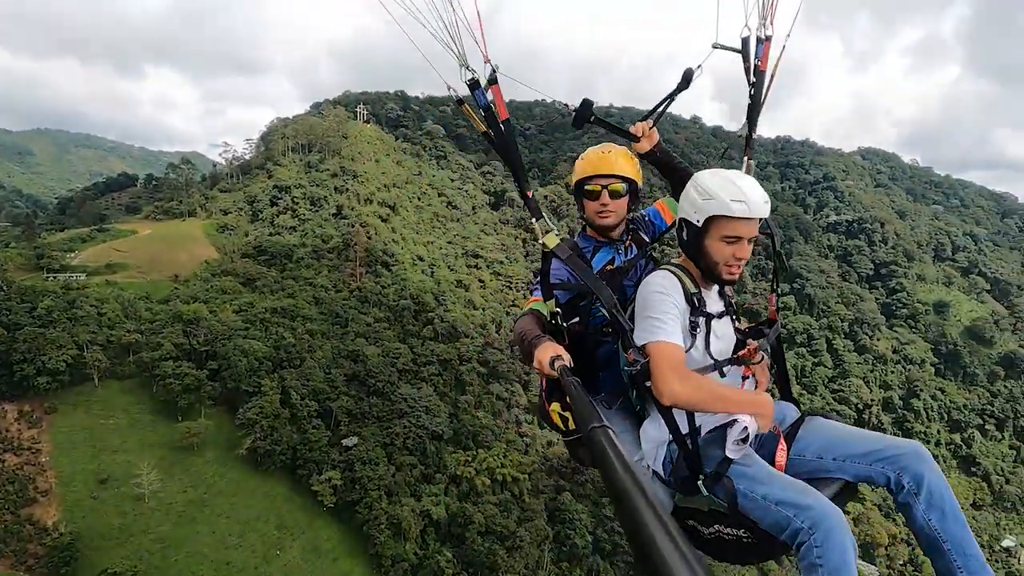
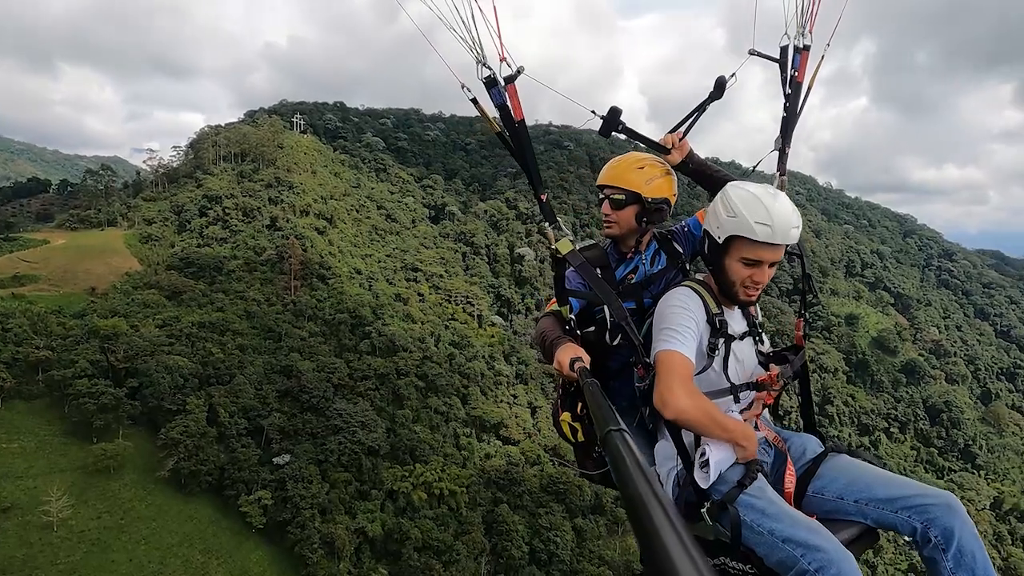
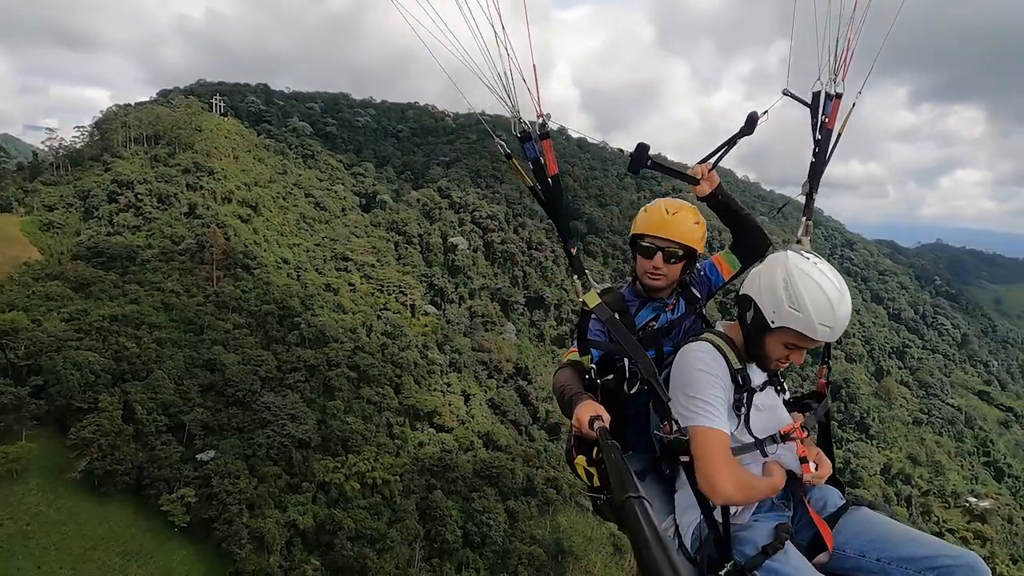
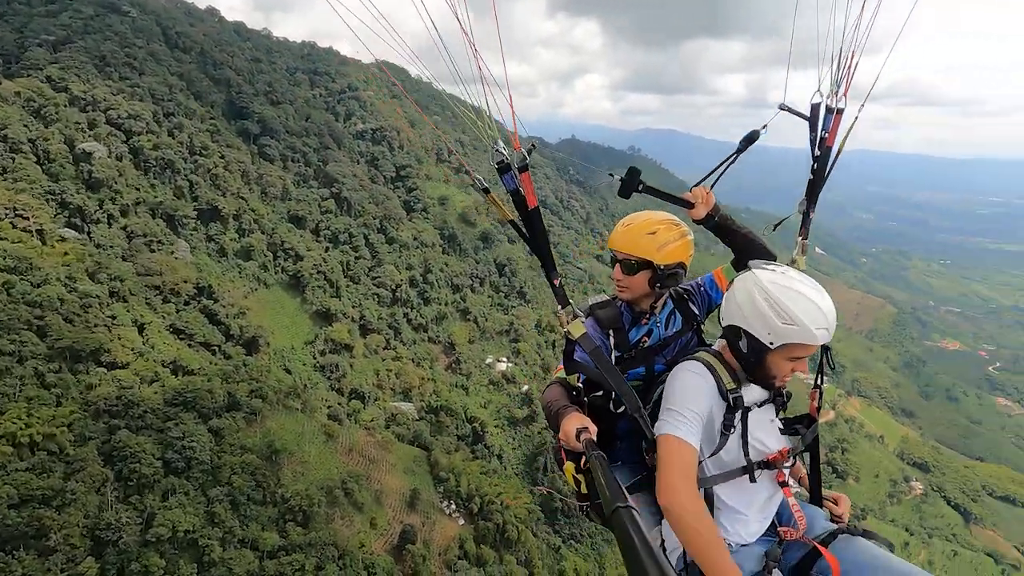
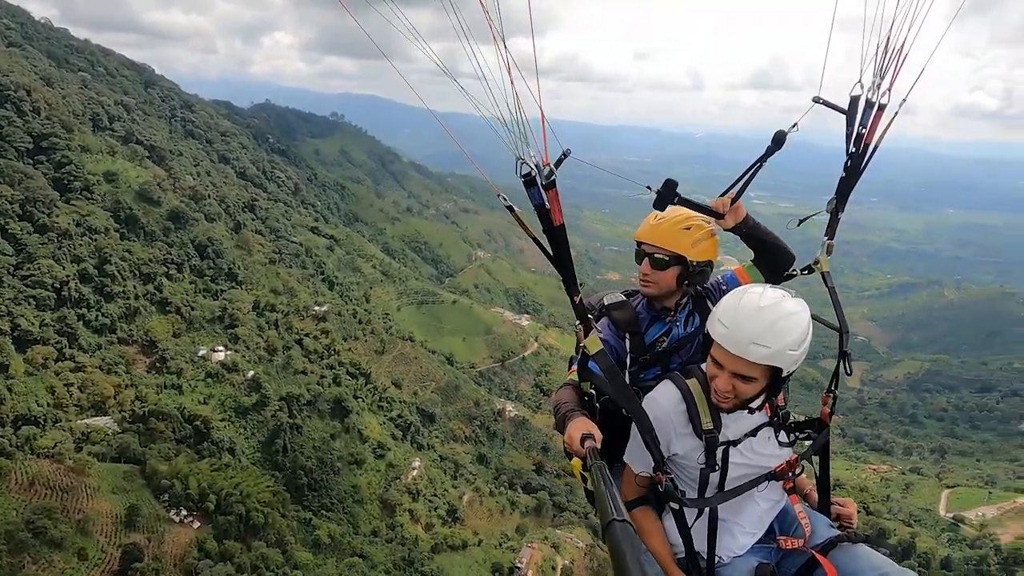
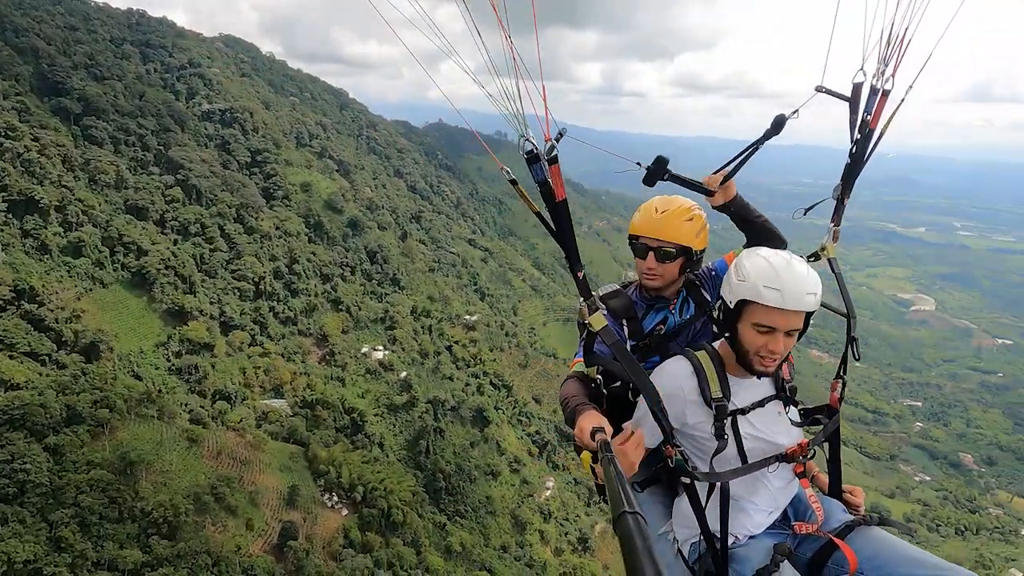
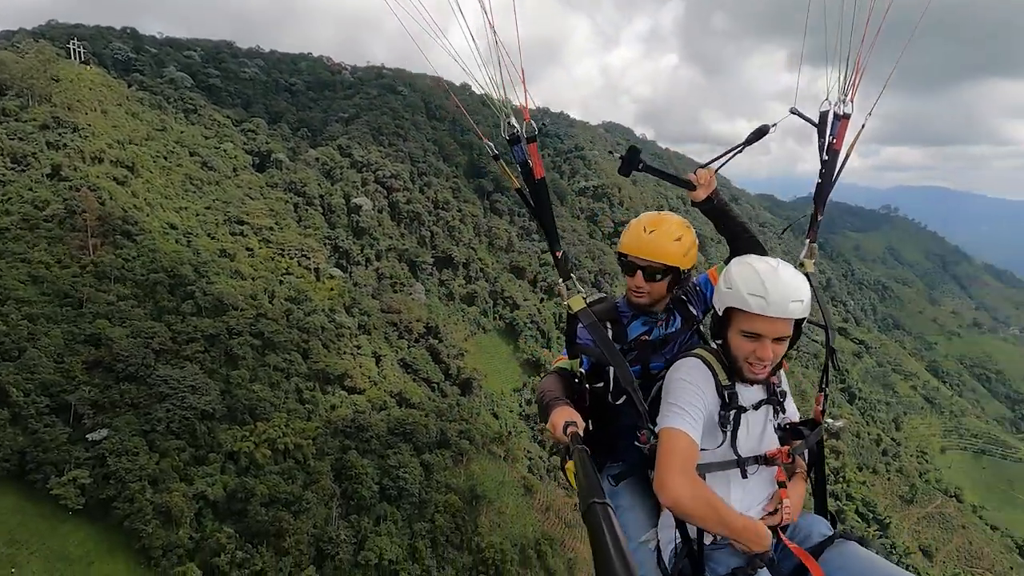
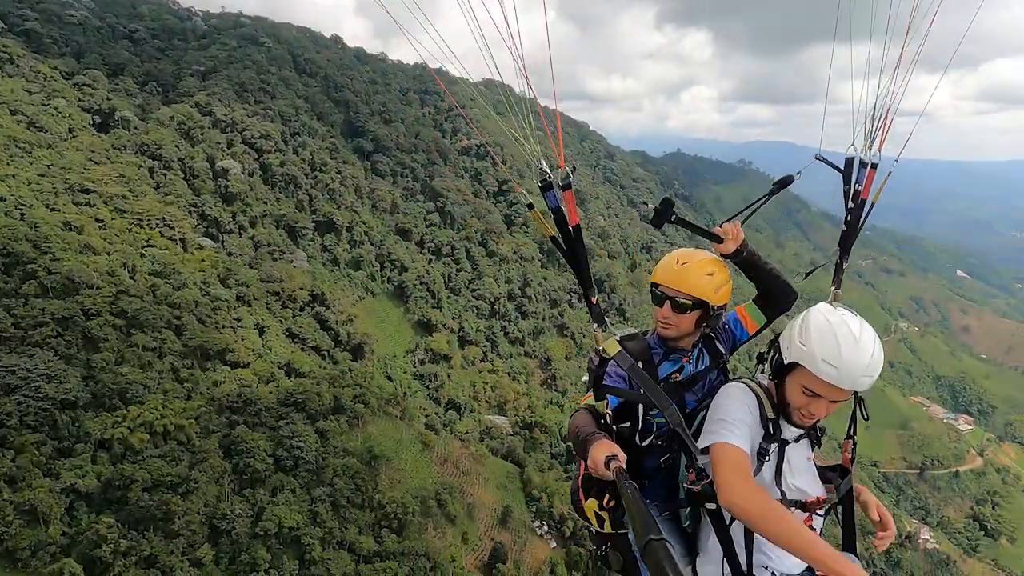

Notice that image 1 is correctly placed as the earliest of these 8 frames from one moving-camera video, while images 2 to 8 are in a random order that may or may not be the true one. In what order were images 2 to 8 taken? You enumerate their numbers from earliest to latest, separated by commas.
2, 3, 7, 8, 4, 6, 5
